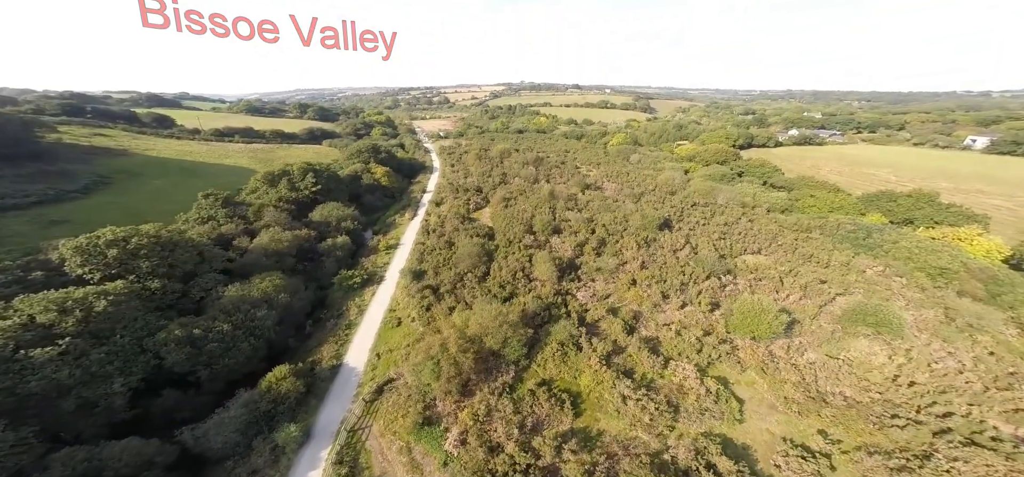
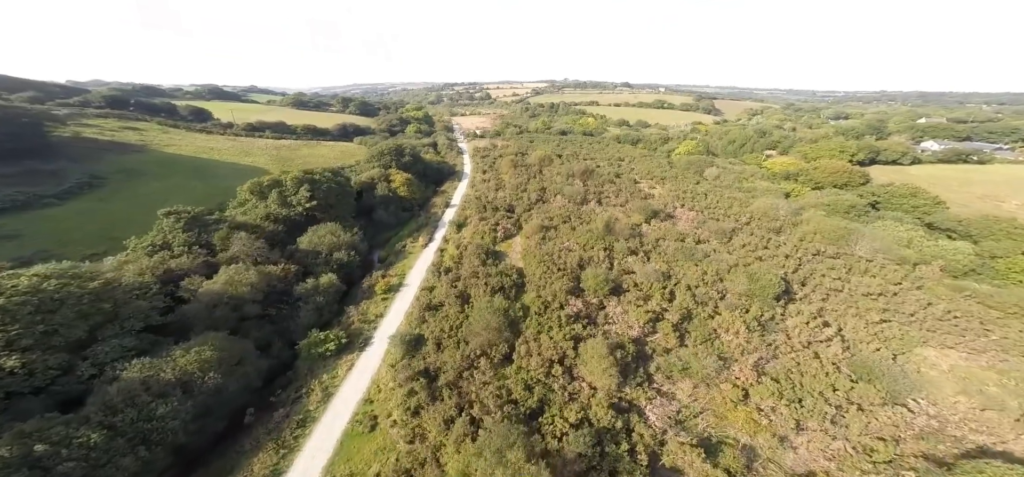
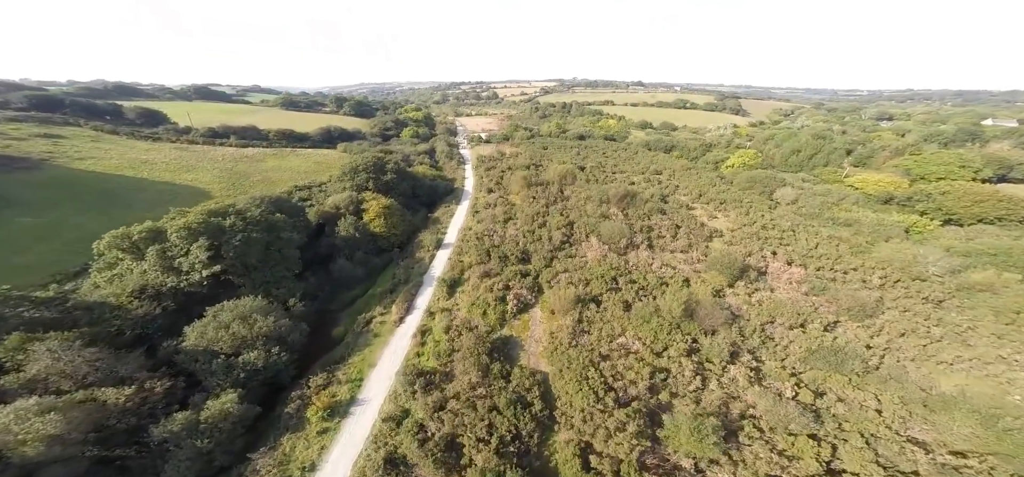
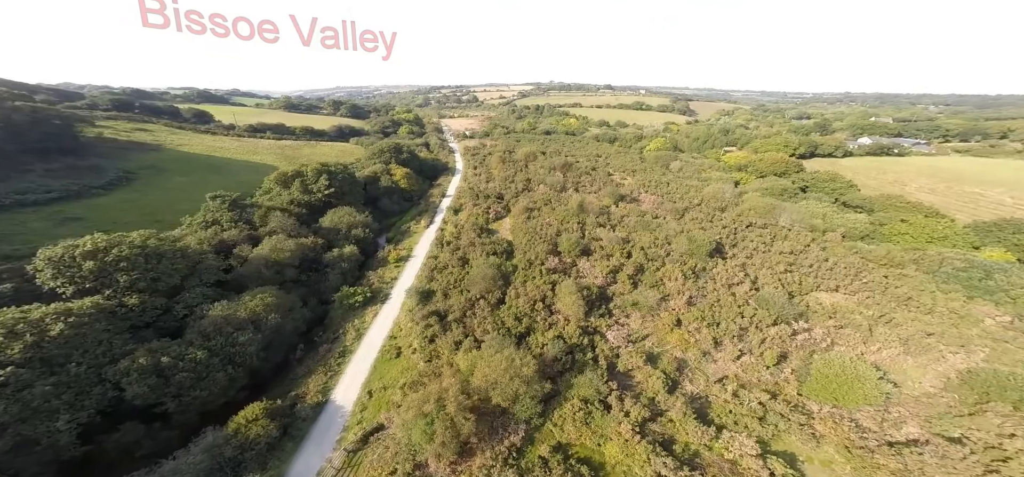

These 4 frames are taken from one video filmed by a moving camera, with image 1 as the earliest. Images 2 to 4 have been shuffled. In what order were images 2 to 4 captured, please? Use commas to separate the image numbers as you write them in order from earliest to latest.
4, 2, 3
